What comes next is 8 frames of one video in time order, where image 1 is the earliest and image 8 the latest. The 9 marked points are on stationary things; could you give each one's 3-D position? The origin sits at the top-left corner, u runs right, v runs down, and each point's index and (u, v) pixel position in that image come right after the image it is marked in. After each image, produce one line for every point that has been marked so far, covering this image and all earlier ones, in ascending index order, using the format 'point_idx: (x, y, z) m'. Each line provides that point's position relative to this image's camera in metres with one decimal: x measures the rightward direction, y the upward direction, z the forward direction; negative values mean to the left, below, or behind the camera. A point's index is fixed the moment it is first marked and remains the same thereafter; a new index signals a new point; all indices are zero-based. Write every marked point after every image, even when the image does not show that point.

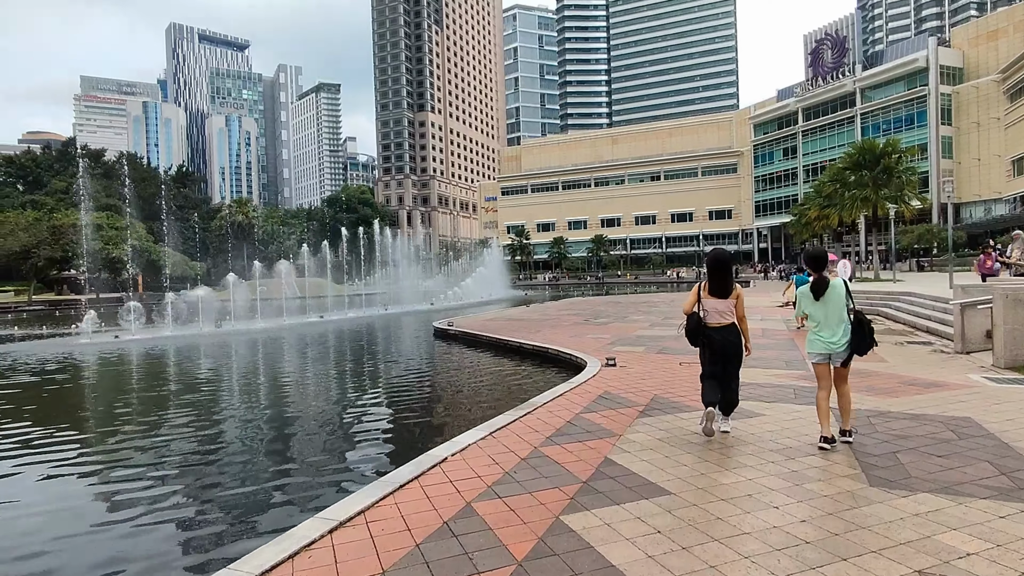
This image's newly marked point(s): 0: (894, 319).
0: (+9.8, -0.8, +14.5) m
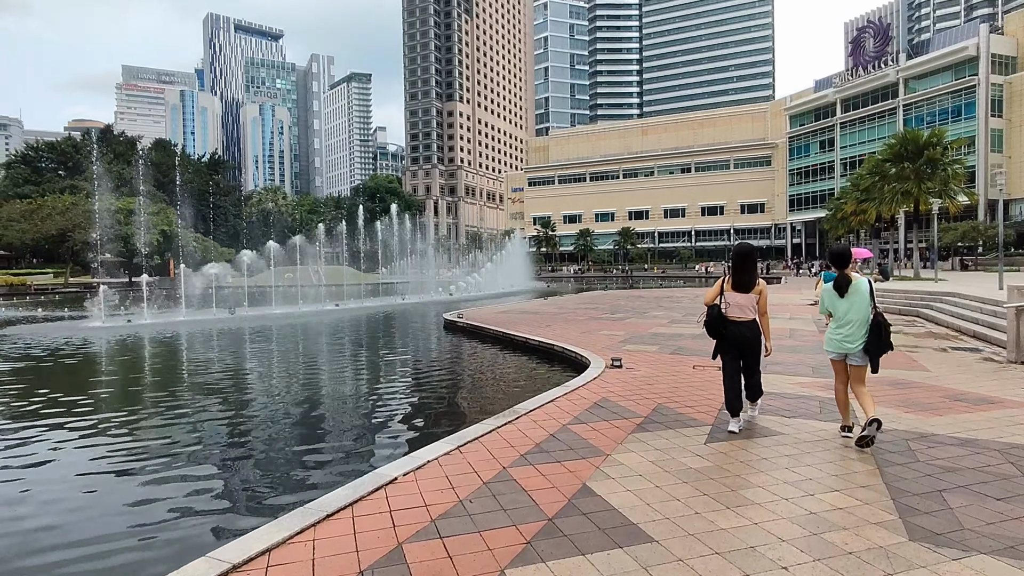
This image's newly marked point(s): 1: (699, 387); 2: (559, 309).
0: (+10.1, -0.8, +13.4) m
1: (+2.1, -1.1, +6.3) m
2: (+1.5, -0.7, +18.4) m
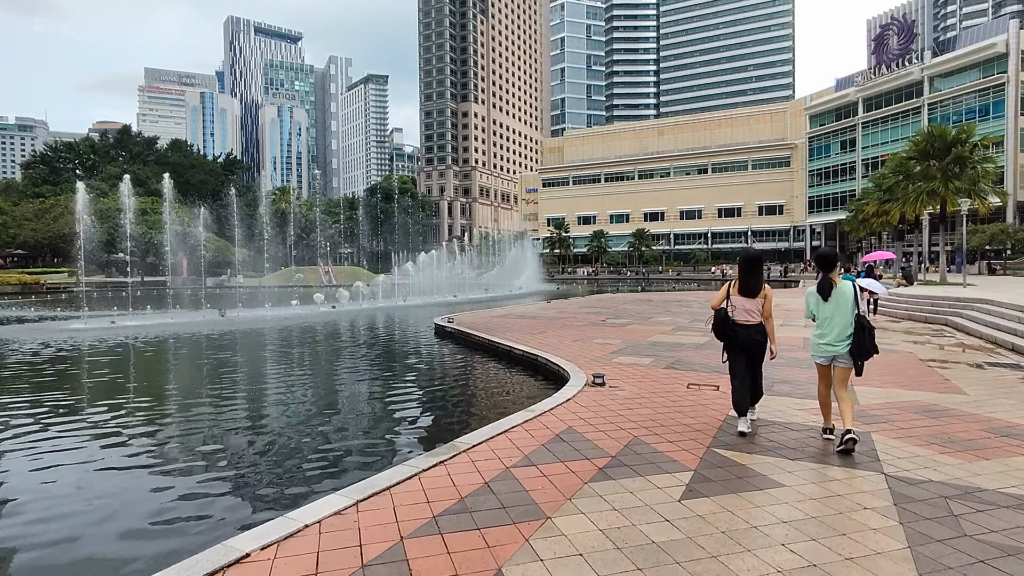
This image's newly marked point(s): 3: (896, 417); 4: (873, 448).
0: (+9.9, -0.9, +12.2) m
1: (+1.7, -1.2, +5.4) m
2: (+1.5, -0.8, +17.4) m
3: (+3.5, -1.2, +5.1) m
4: (+2.7, -1.2, +4.3) m
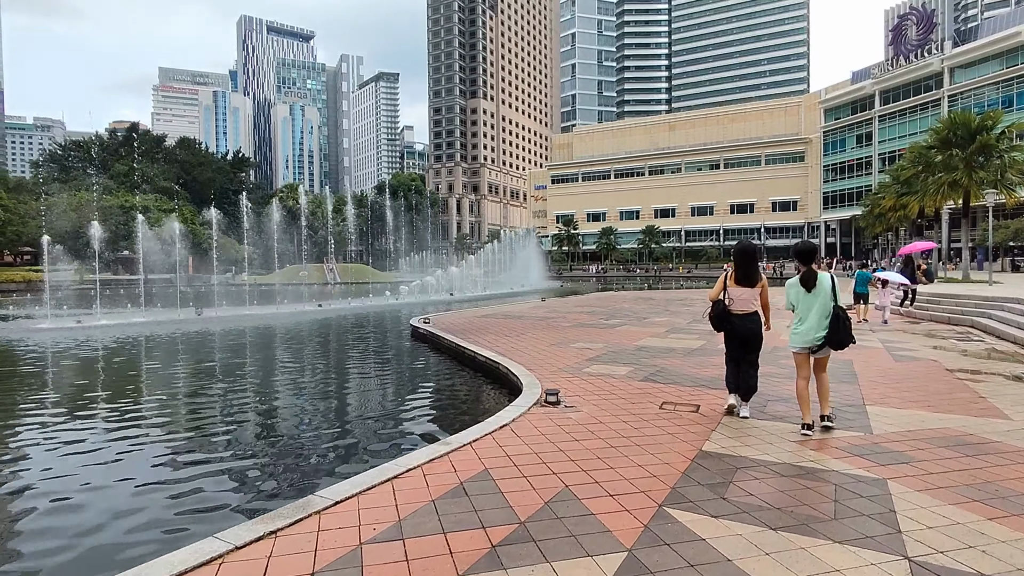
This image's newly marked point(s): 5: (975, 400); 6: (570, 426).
0: (+9.4, -0.9, +10.9) m
1: (+1.1, -1.2, +4.2) m
2: (+1.1, -0.7, +16.3) m
3: (+2.9, -1.2, +4.0) m
4: (+2.1, -1.2, +3.1) m
5: (+4.6, -1.1, +5.7) m
6: (+0.5, -1.1, +4.7) m
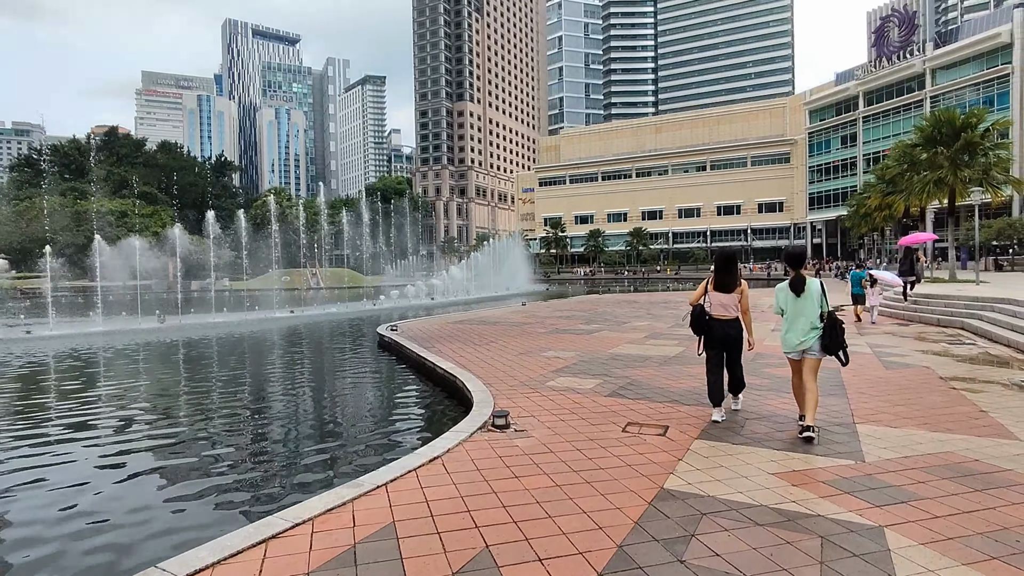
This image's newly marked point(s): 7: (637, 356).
0: (+8.8, -0.9, +10.4) m
1: (+0.6, -1.2, +3.5) m
2: (+0.4, -0.8, +15.6) m
3: (+2.4, -1.2, +3.3) m
4: (+1.6, -1.2, +2.5) m
5: (+4.2, -1.1, +5.1) m
6: (+0.1, -1.2, +4.0) m
7: (+2.0, -1.1, +8.8) m
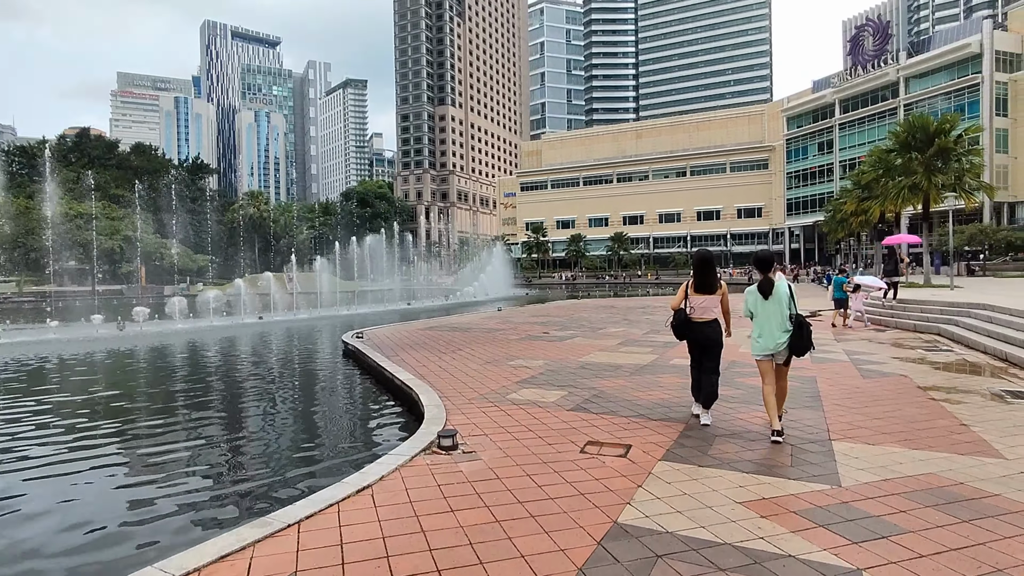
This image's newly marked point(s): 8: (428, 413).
0: (+8.2, -1.0, +10.2) m
1: (+0.2, -1.2, +3.1) m
2: (-0.3, -1.0, +15.2) m
3: (+2.1, -1.2, +3.0) m
4: (+1.3, -1.3, +2.1) m
5: (+3.8, -1.2, +4.8) m
6: (-0.3, -1.2, +3.6) m
7: (+1.4, -1.1, +8.5) m
8: (-0.8, -1.2, +5.4) m
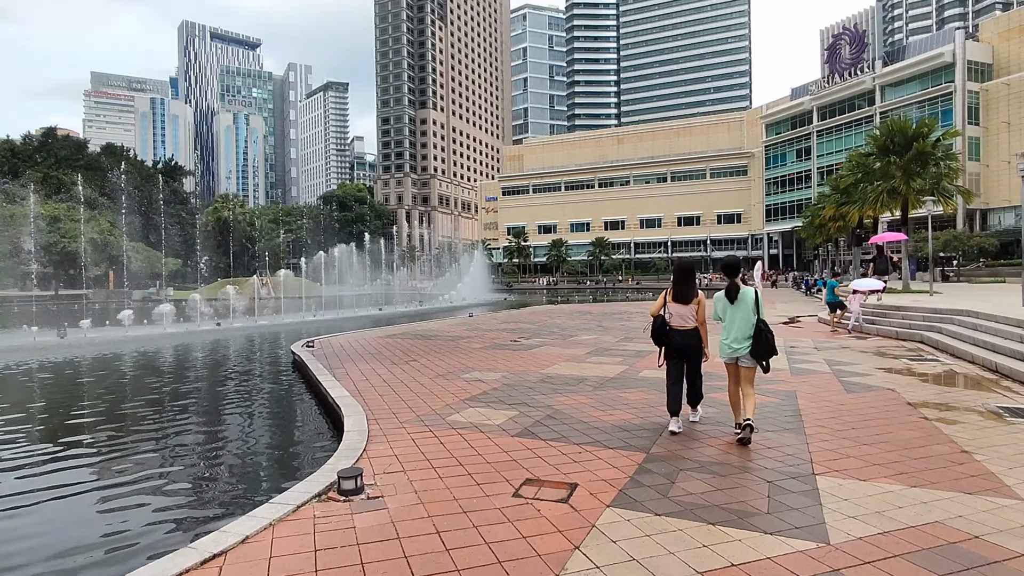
0: (+7.5, -1.1, +9.7) m
1: (-0.2, -1.3, +2.4) m
2: (-1.1, -1.1, +14.4) m
3: (+1.6, -1.3, +2.2) m
4: (+0.9, -1.3, +1.3) m
5: (+3.2, -1.2, +4.1) m
6: (-0.8, -1.3, +2.8) m
7: (+0.8, -1.2, +7.7) m
8: (-1.3, -1.2, +4.6) m
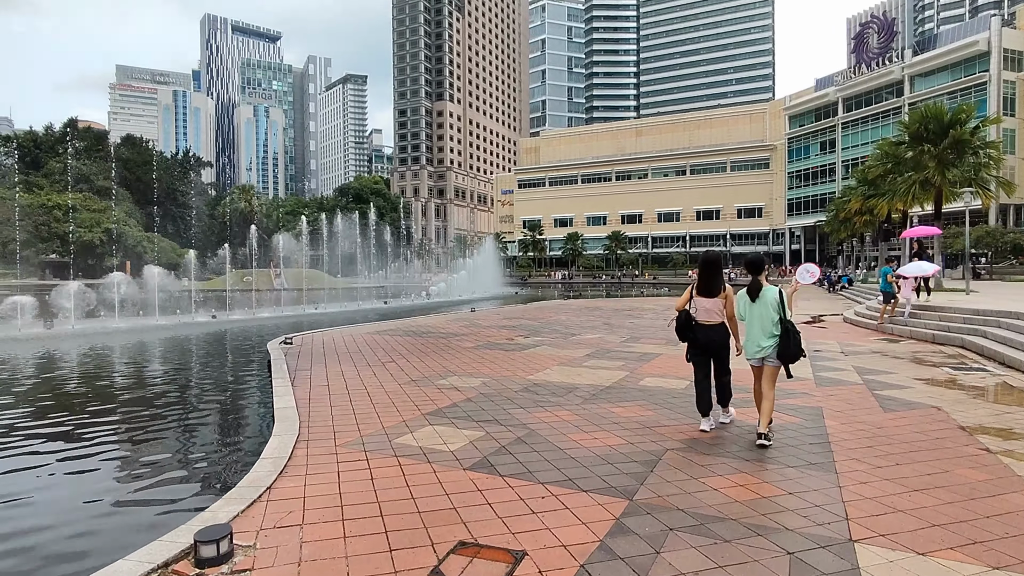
0: (+7.4, -1.1, +8.5) m
1: (-0.6, -1.3, +1.4) m
2: (-1.2, -0.9, +13.5) m
3: (+1.2, -1.3, +1.3) m
4: (+0.5, -1.3, +0.4) m
5: (+2.9, -1.2, +3.1) m
6: (-1.2, -1.2, +1.9) m
7: (+0.6, -1.2, +6.8) m
8: (-1.6, -1.2, +3.7) m
